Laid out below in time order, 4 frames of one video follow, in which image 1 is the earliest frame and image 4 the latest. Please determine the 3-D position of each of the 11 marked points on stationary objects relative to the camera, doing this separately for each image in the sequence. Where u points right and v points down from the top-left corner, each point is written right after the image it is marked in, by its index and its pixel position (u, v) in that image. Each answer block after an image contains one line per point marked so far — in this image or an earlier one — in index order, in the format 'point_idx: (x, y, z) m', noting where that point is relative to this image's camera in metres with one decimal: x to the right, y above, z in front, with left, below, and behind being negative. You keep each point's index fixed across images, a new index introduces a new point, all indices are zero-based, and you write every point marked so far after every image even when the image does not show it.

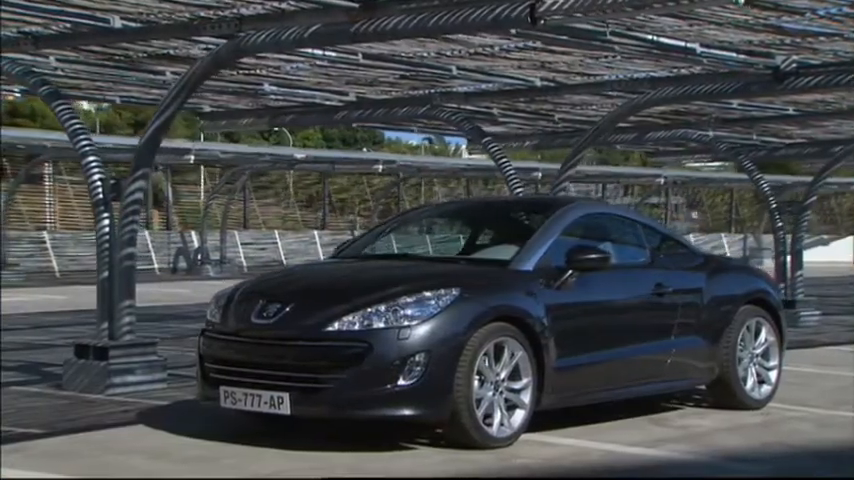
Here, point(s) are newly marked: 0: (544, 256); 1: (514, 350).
0: (+0.7, -0.1, +8.8) m
1: (+0.5, -0.7, +8.3) m
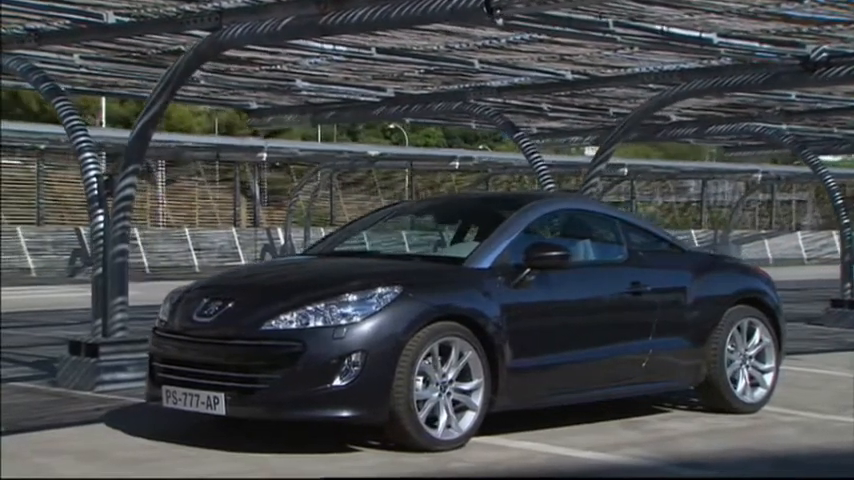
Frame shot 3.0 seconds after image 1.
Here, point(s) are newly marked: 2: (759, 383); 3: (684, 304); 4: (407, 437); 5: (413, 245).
0: (+0.5, -0.1, +8.5) m
1: (+0.2, -0.6, +8.0) m
2: (+2.4, -1.0, +10.0) m
3: (+1.7, -0.4, +9.4) m
4: (-0.1, -1.1, +7.7) m
5: (-0.1, 0.0, +9.1) m
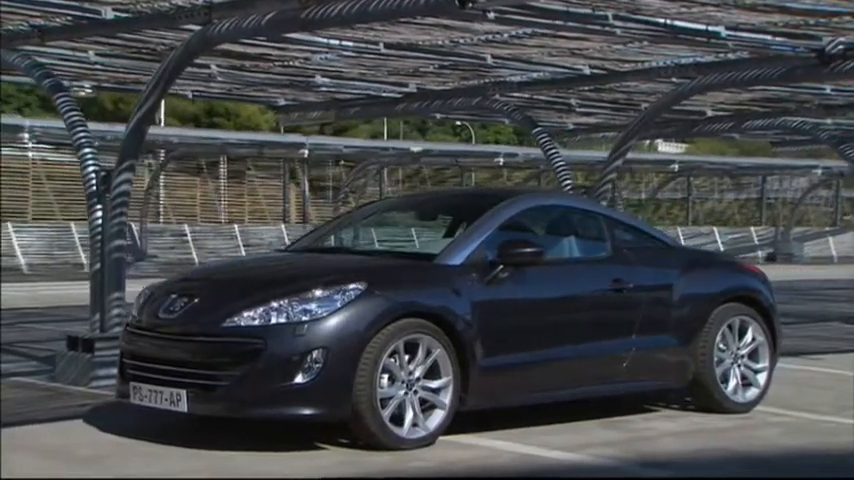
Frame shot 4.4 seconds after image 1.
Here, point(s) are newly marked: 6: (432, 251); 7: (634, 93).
0: (+0.3, -0.1, +8.4) m
1: (0.0, -0.6, +7.9) m
2: (+2.3, -1.0, +9.8) m
3: (+1.6, -0.4, +9.2) m
4: (-0.3, -1.1, +7.6) m
5: (-0.2, 0.0, +9.0) m
6: (0.0, -0.1, +8.4) m
7: (+2.8, +2.0, +19.2) m
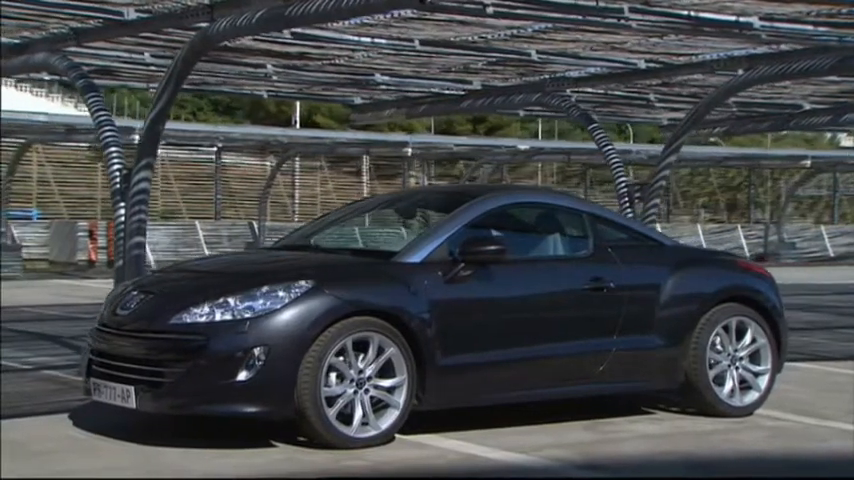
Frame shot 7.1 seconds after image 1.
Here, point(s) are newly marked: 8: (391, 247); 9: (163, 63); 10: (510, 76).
0: (+0.1, 0.0, +8.3) m
1: (-0.2, -0.6, +7.8) m
2: (+2.2, -1.0, +9.5) m
3: (+1.5, -0.4, +9.0) m
4: (-0.6, -1.0, +7.6) m
5: (-0.3, 0.0, +9.0) m
6: (-0.2, 0.0, +8.4) m
7: (+3.7, +2.0, +18.7) m
8: (-0.2, 0.0, +8.4) m
9: (-3.0, +2.0, +16.0) m
10: (+1.0, +2.0, +17.3) m
